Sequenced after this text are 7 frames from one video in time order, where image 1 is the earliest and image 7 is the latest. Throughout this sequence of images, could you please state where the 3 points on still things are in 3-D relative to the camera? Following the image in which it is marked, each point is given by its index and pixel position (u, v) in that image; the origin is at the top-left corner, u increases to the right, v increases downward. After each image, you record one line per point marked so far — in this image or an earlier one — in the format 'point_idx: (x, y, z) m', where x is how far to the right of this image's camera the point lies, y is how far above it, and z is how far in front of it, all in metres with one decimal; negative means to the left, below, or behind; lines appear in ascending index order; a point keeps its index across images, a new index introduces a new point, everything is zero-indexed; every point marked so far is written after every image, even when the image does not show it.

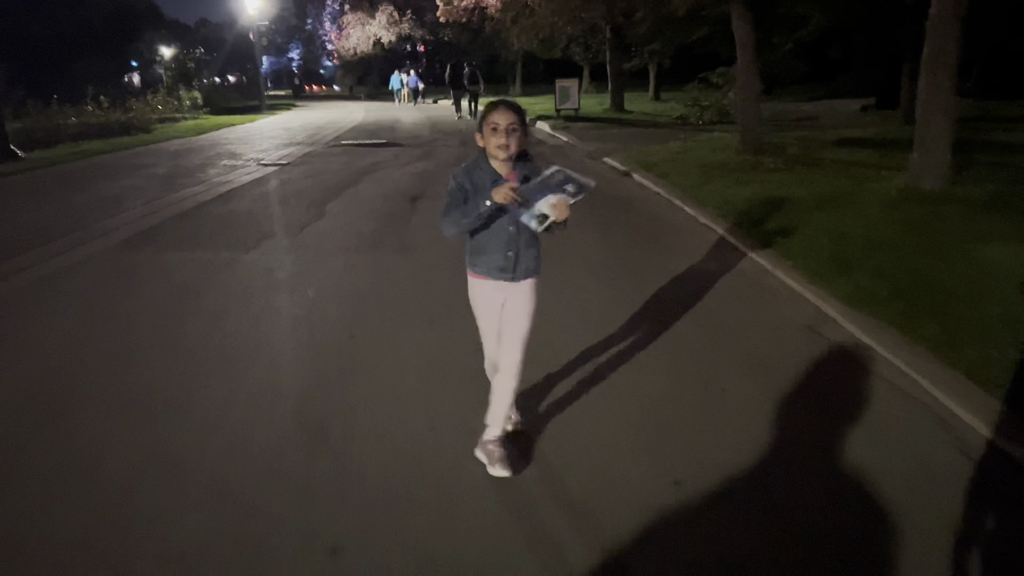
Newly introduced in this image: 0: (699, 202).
0: (+2.6, +1.2, +12.0) m
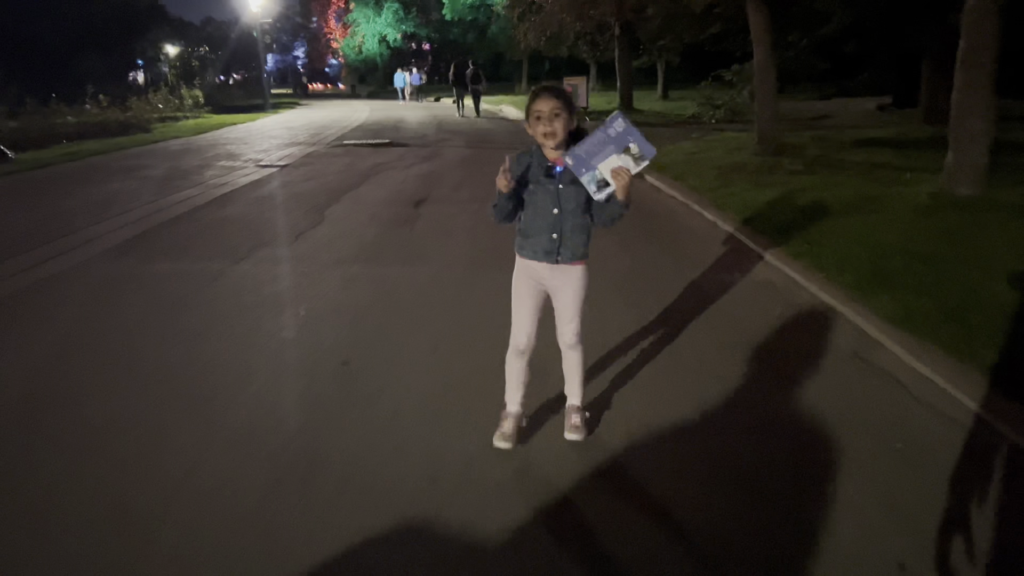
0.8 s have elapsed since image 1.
0: (+2.7, +1.1, +11.4) m
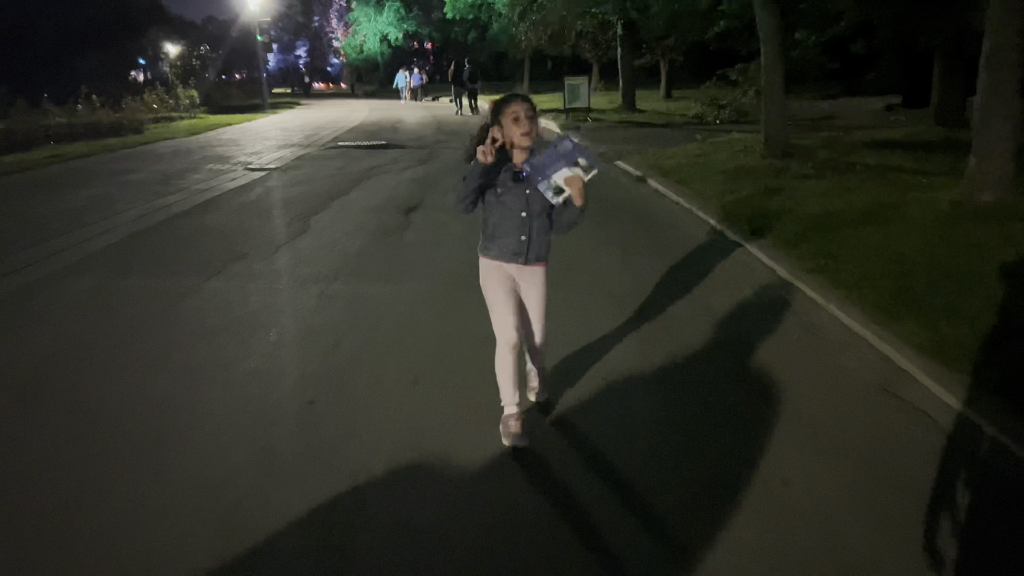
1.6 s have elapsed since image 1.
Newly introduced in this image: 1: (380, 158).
0: (+2.7, +0.9, +10.8) m
1: (-2.6, +2.6, +17.0) m
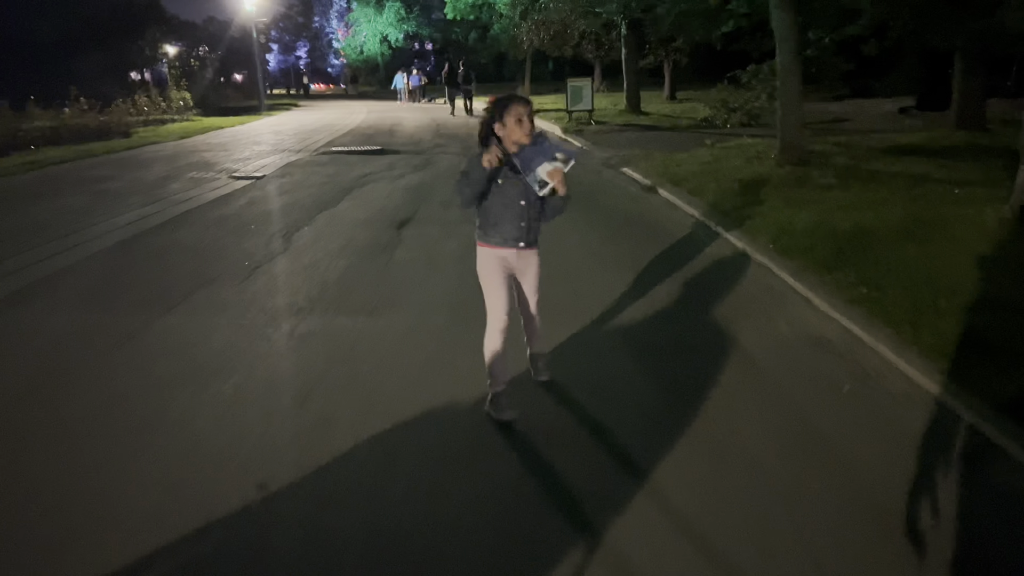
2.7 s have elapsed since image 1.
0: (+2.7, +0.7, +9.9) m
1: (-2.6, +2.3, +16.1) m
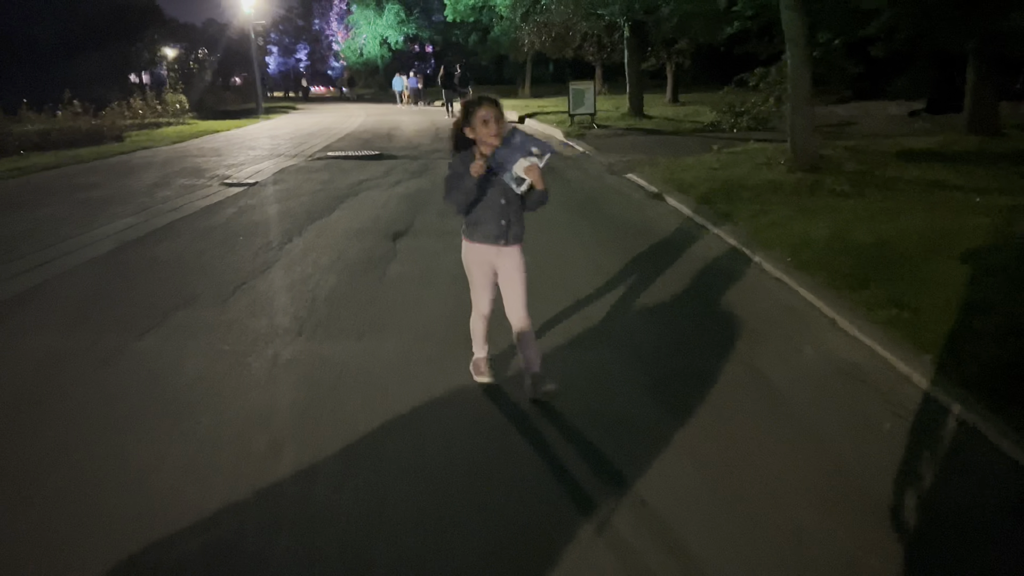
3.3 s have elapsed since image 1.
0: (+2.7, +0.5, +9.5) m
1: (-2.6, +2.1, +15.6) m
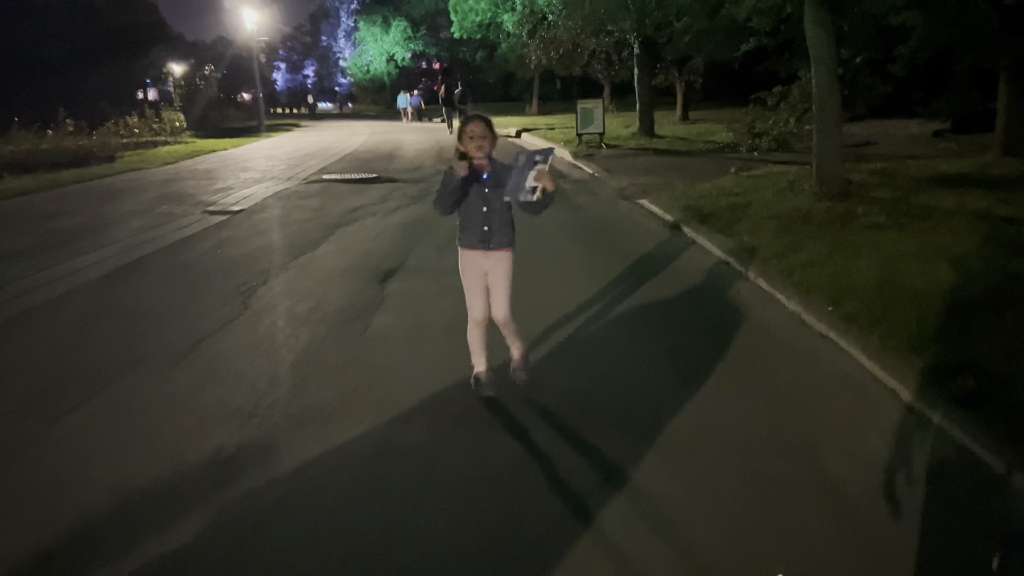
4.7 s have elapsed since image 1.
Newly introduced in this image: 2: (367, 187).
0: (+2.7, +0.1, +8.4) m
1: (-2.5, +1.6, +14.7) m
2: (-2.7, +1.9, +15.8) m
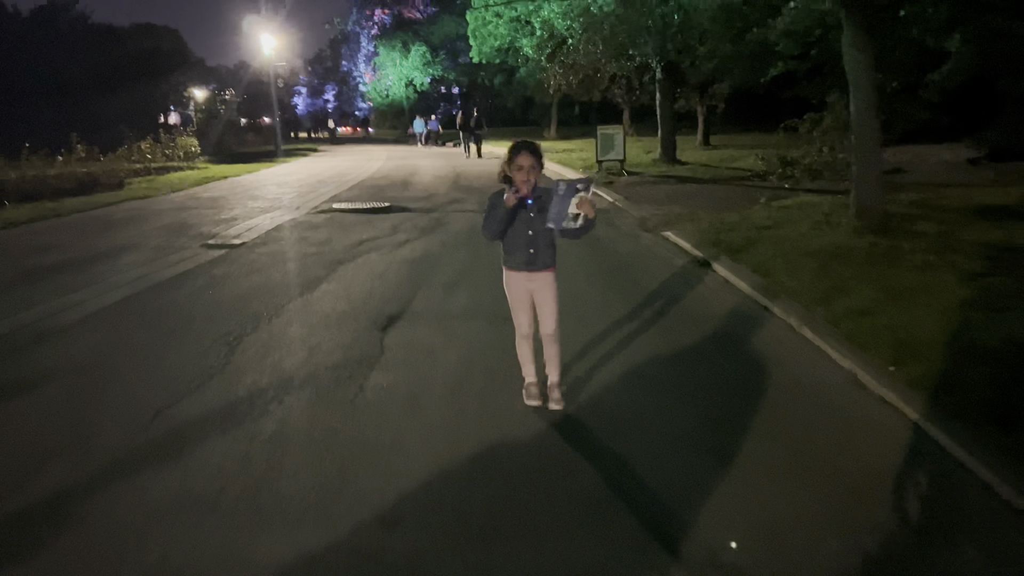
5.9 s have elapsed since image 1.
0: (+2.9, -0.4, +7.6) m
1: (-2.2, +1.0, +14.0) m
2: (-2.4, +1.2, +15.1) m
